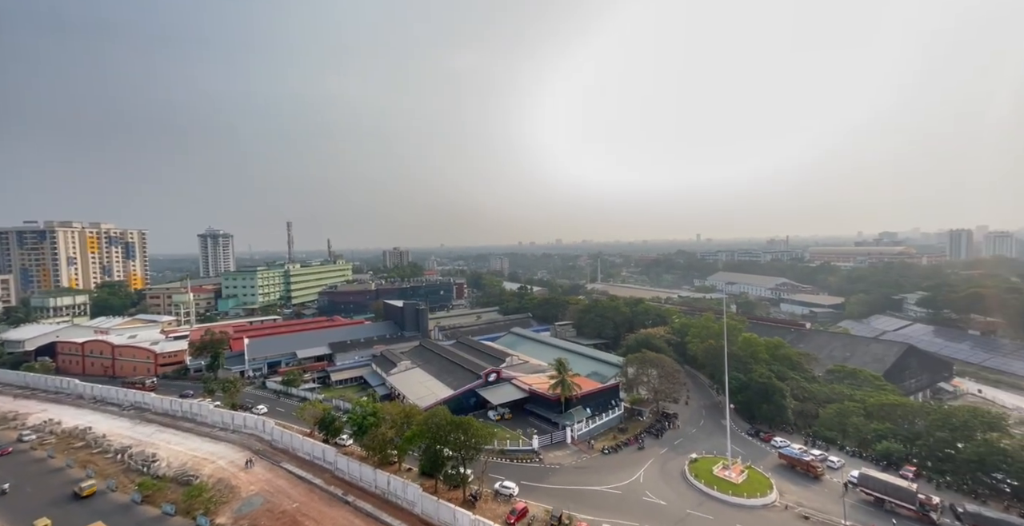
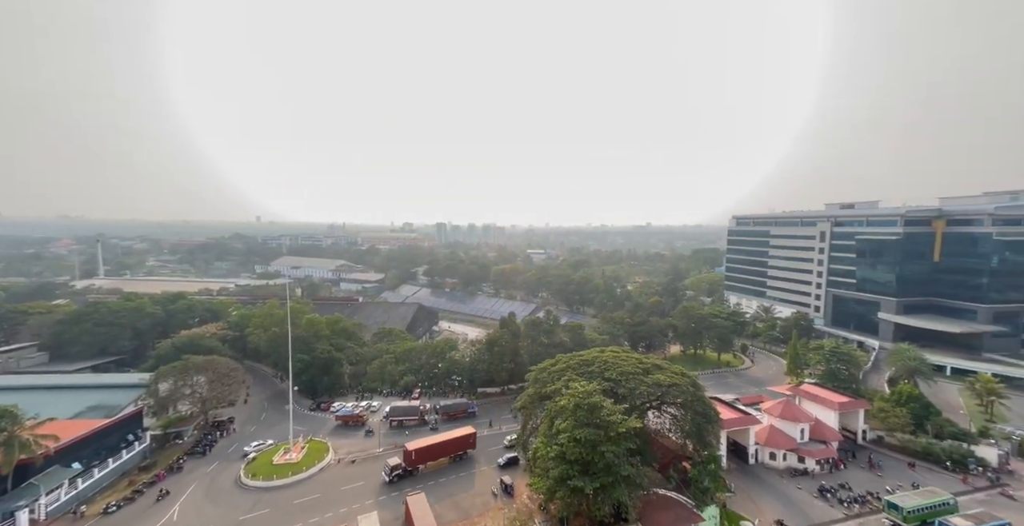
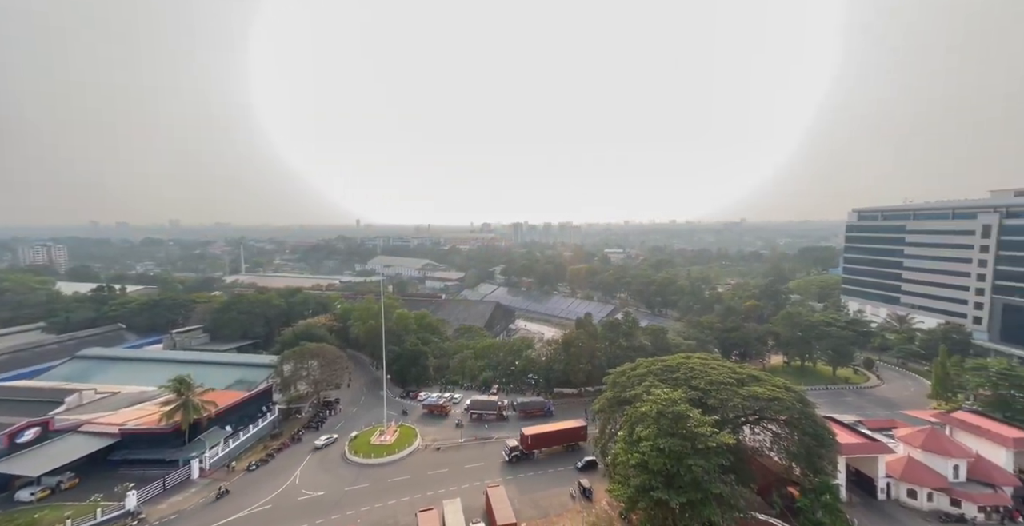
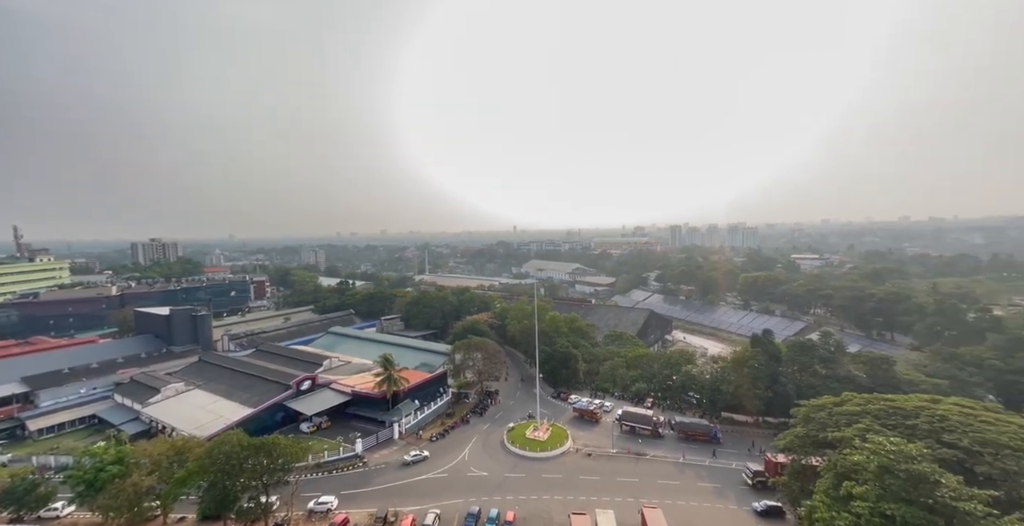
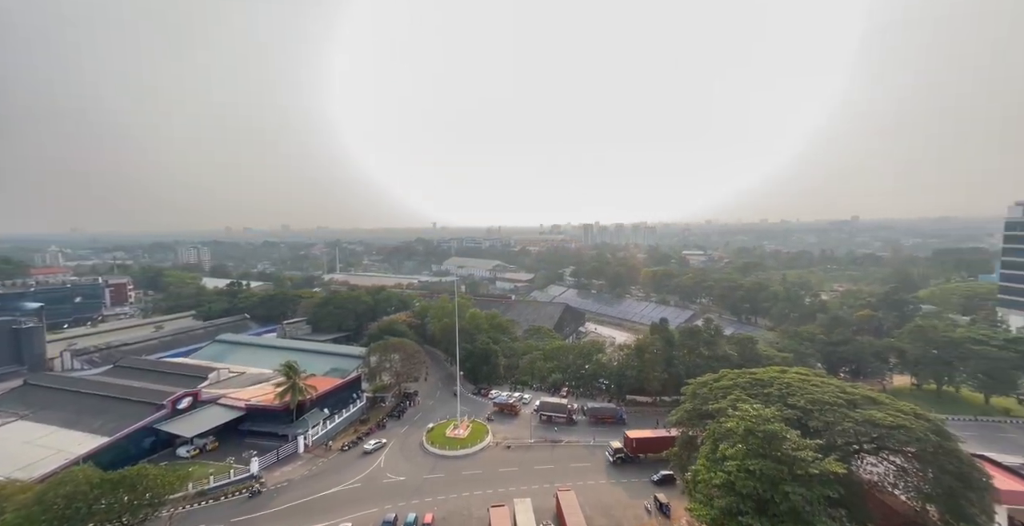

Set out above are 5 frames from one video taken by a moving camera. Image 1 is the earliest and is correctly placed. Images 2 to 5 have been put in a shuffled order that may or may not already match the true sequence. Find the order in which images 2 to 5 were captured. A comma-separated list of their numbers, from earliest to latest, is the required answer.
4, 5, 3, 2
